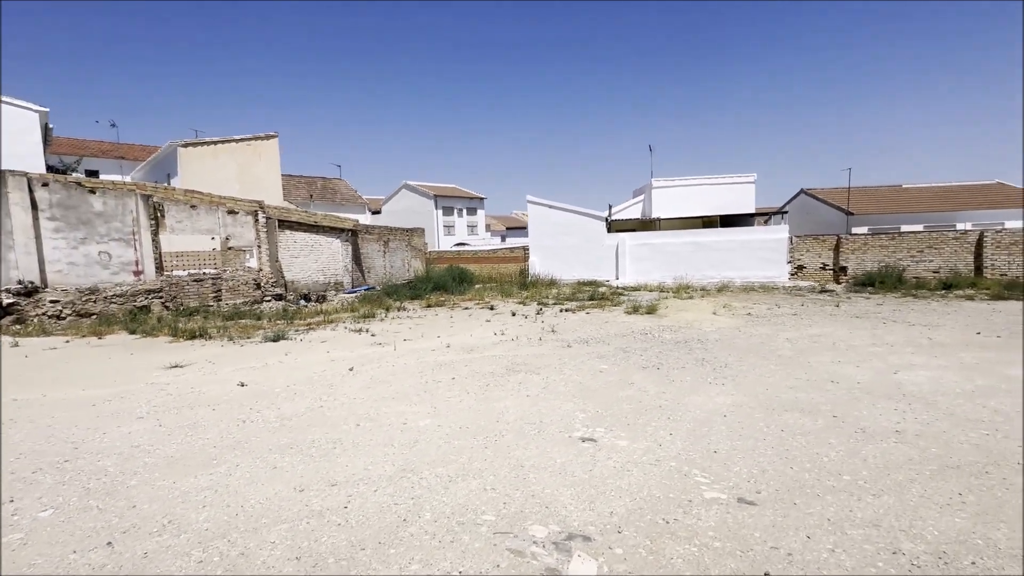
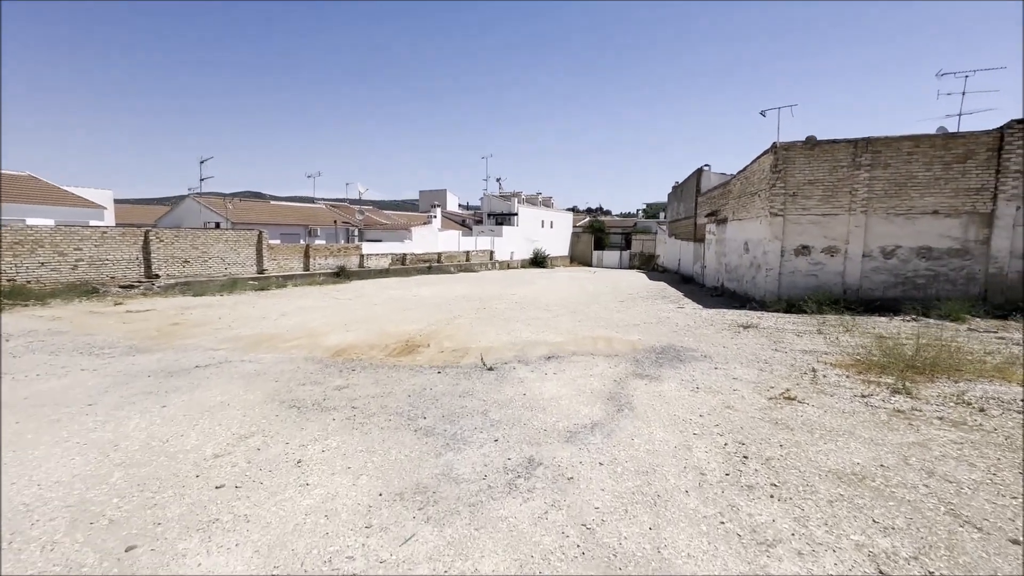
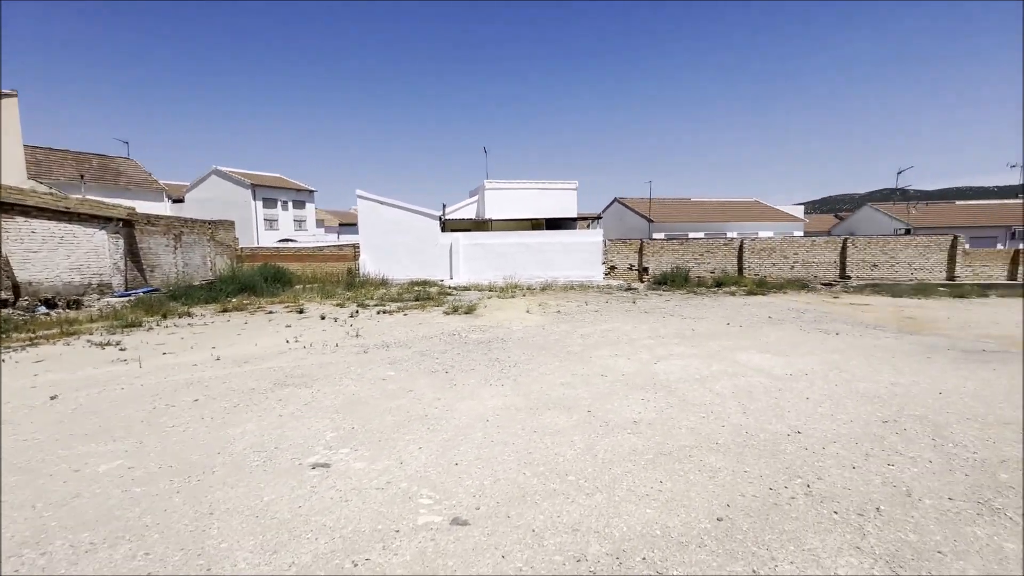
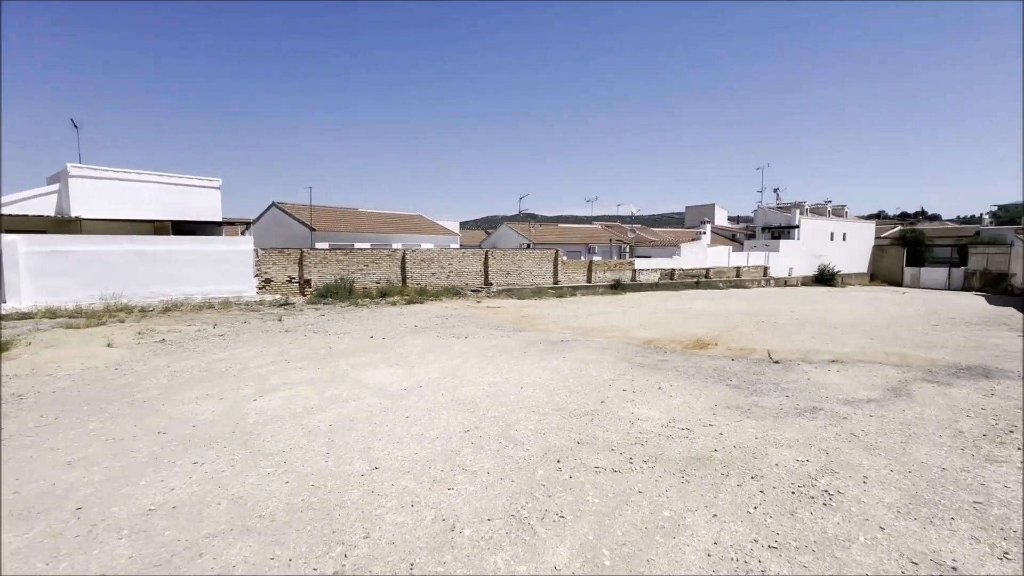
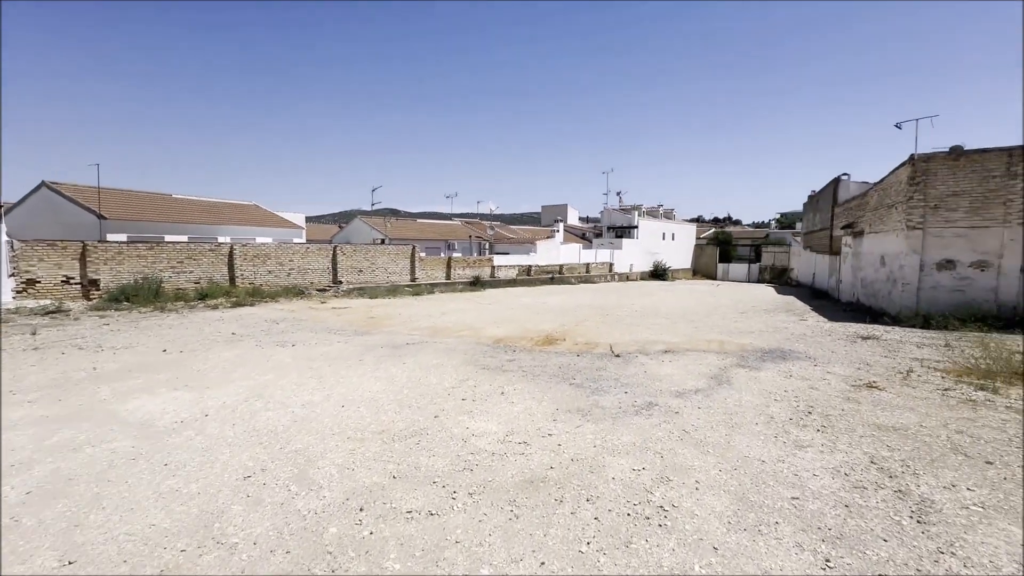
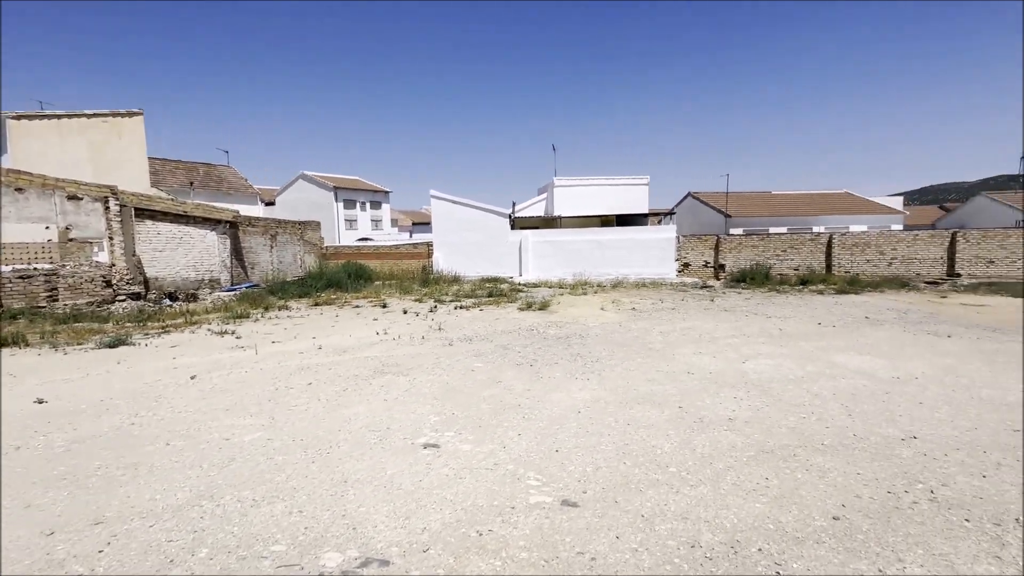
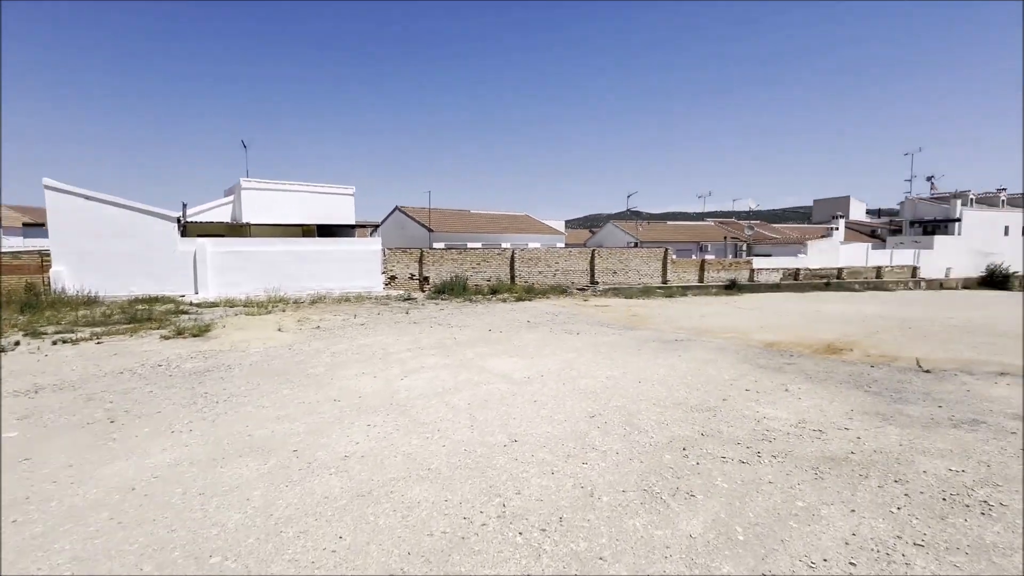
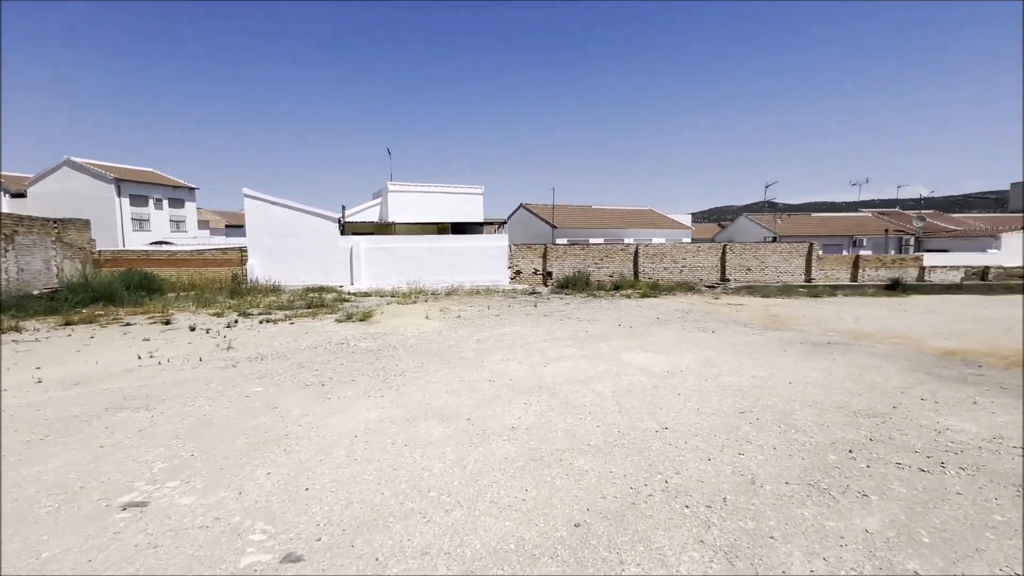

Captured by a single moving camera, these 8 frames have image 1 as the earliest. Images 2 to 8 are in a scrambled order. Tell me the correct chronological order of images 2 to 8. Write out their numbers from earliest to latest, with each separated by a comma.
6, 3, 8, 7, 4, 5, 2
